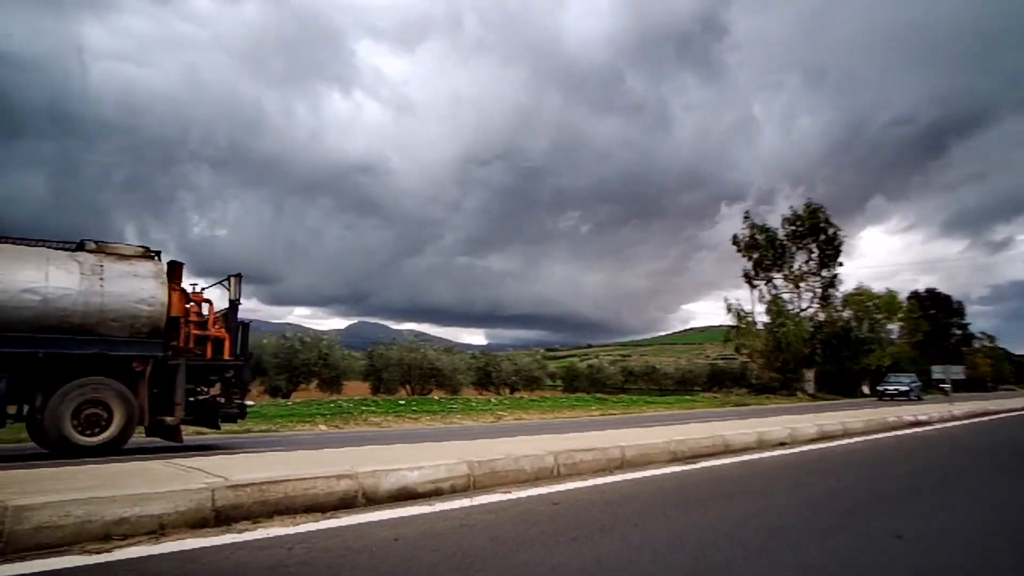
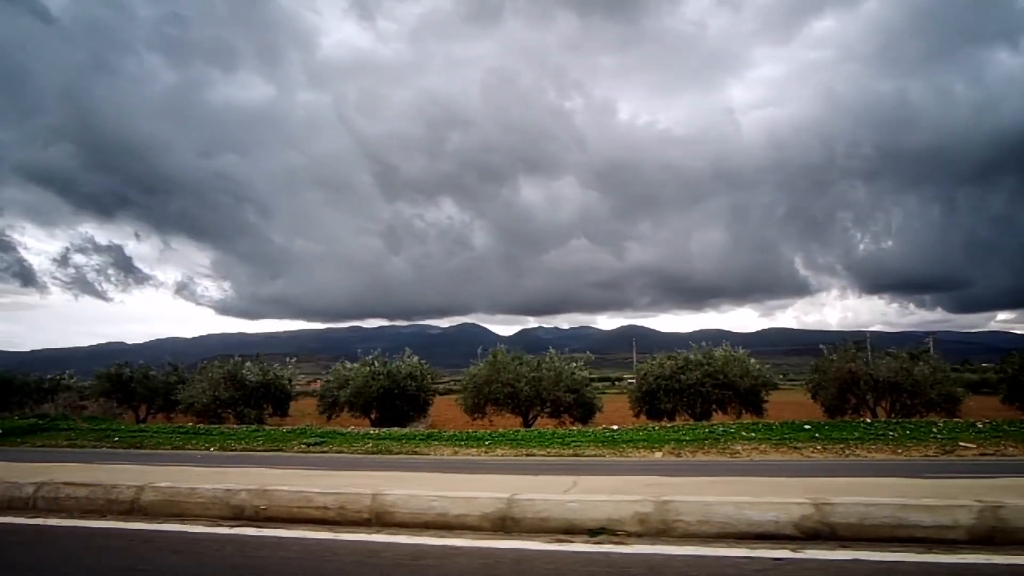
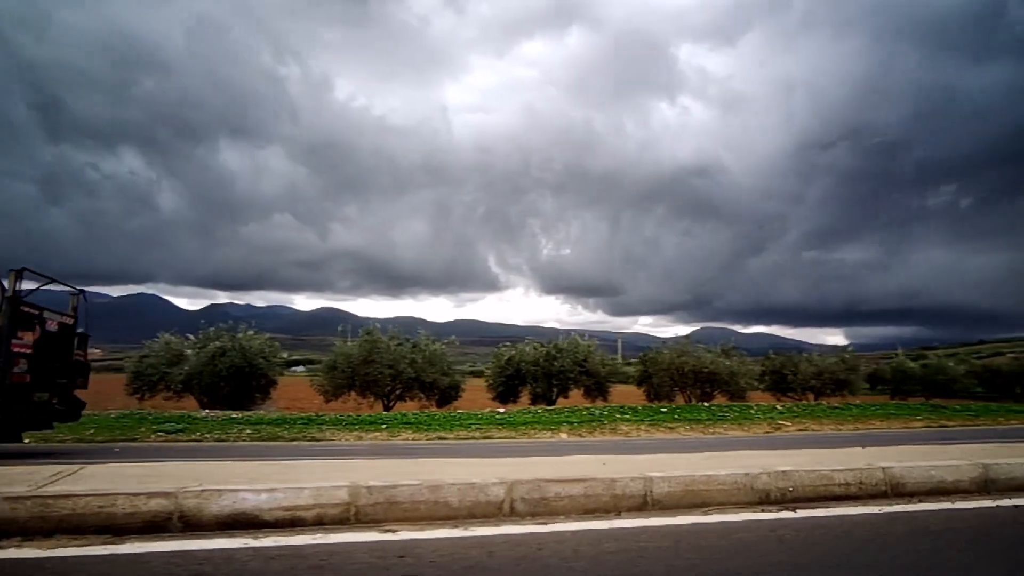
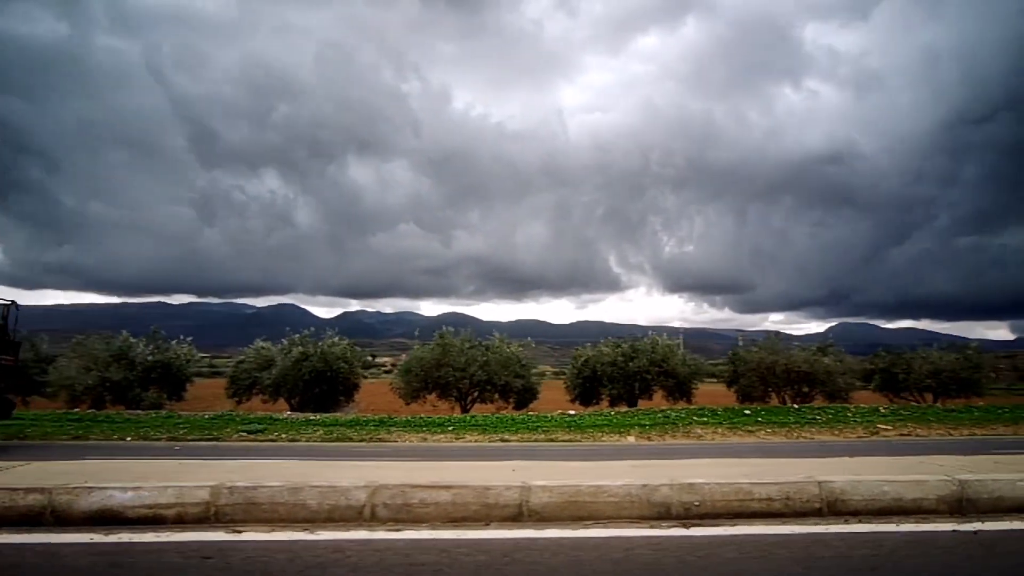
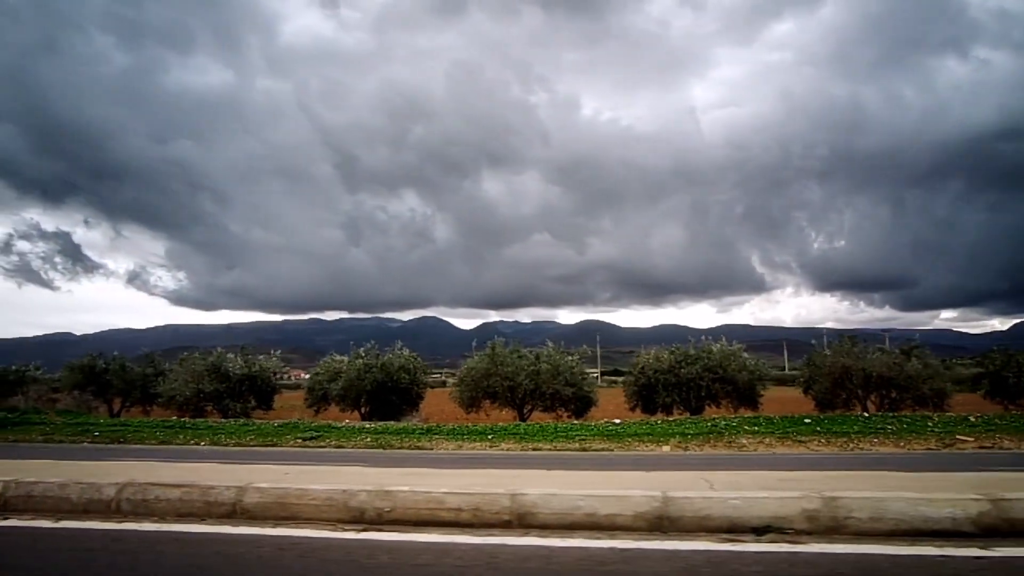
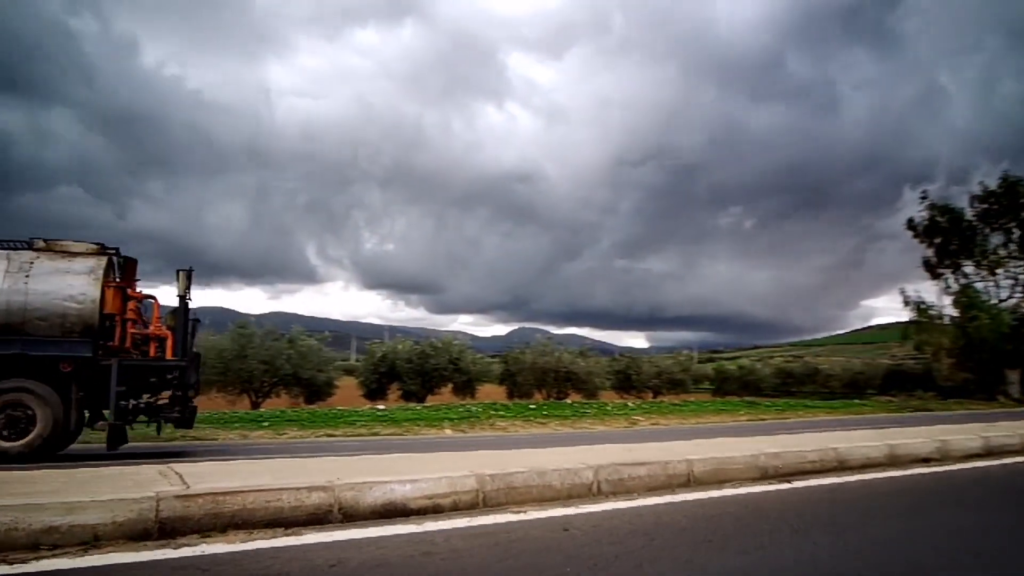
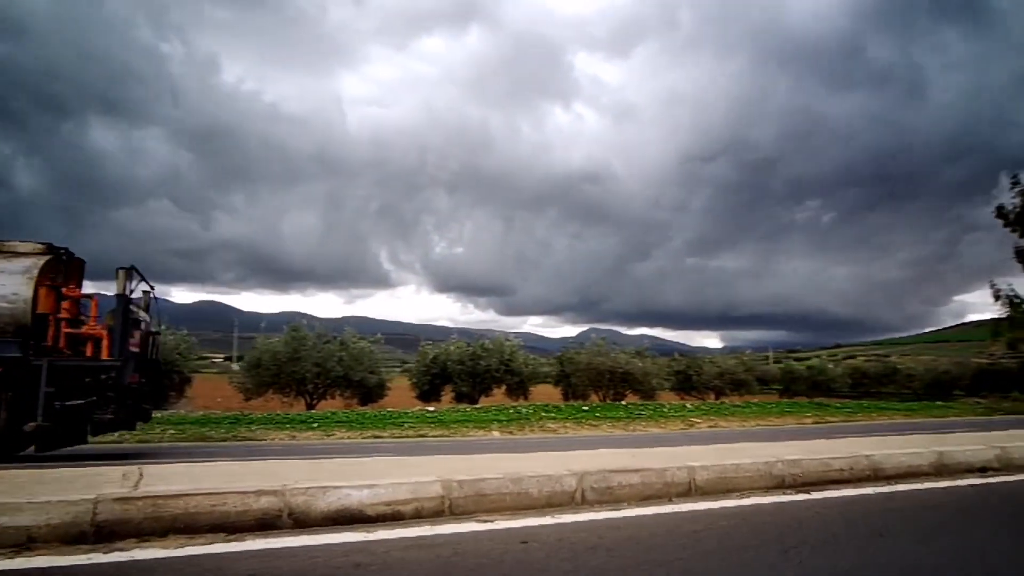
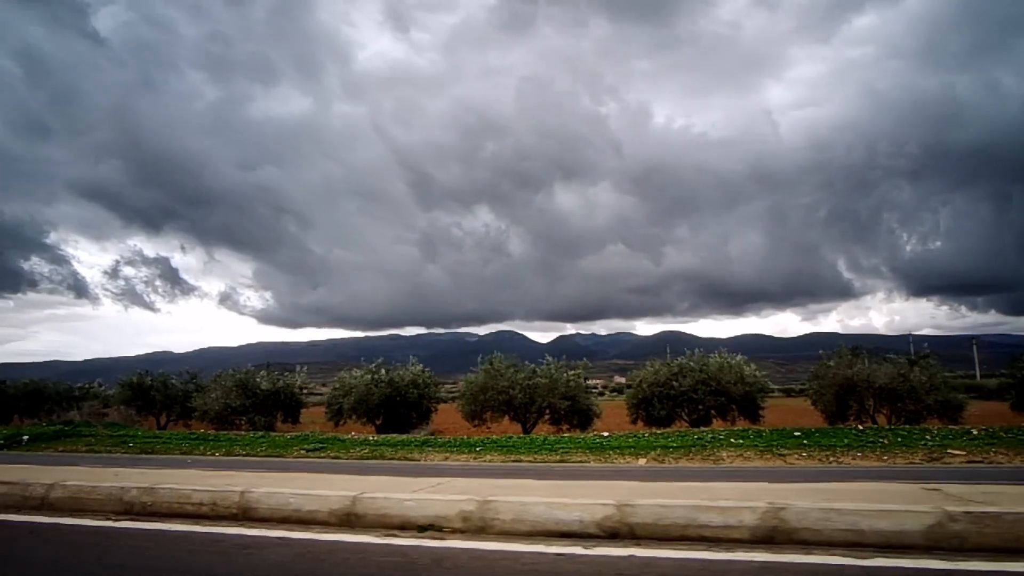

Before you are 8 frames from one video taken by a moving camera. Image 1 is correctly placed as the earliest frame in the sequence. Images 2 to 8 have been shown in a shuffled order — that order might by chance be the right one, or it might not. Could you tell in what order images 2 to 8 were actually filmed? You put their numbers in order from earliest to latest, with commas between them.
6, 7, 3, 4, 5, 2, 8
